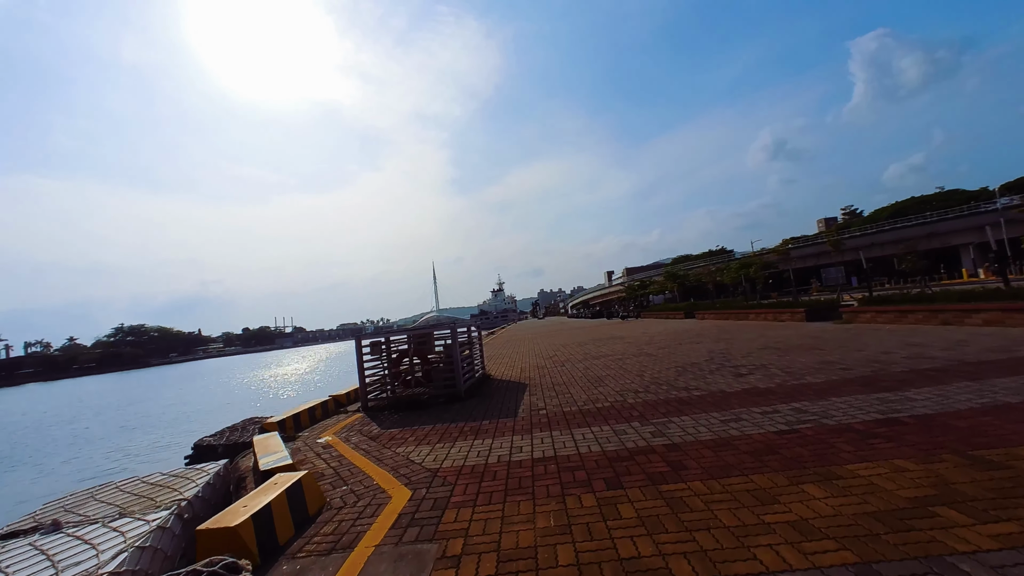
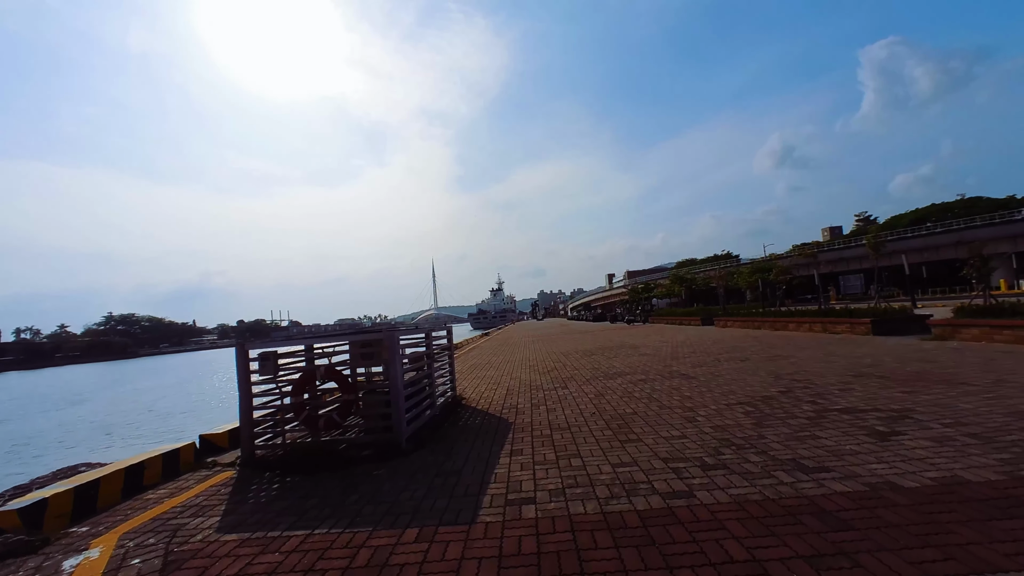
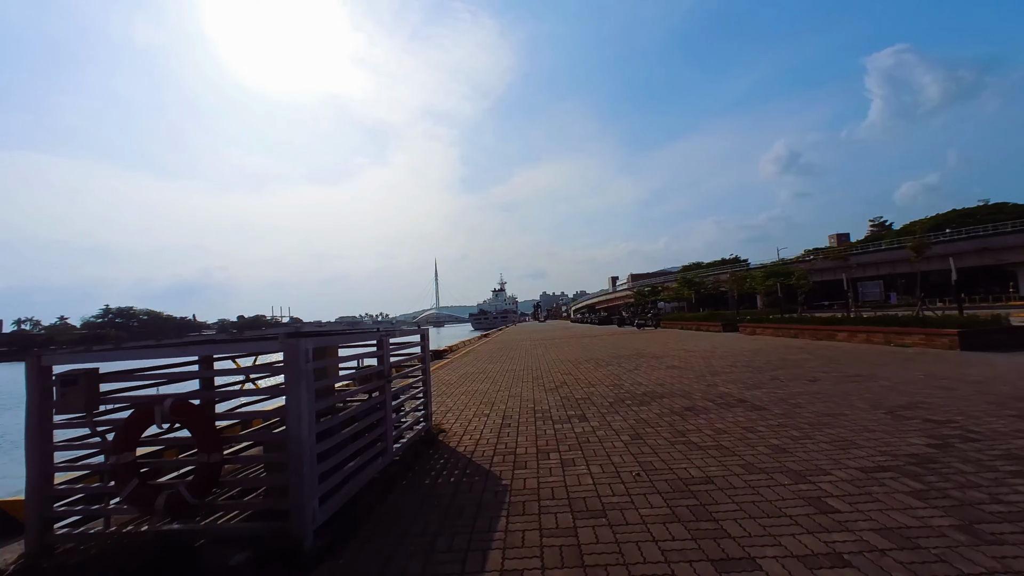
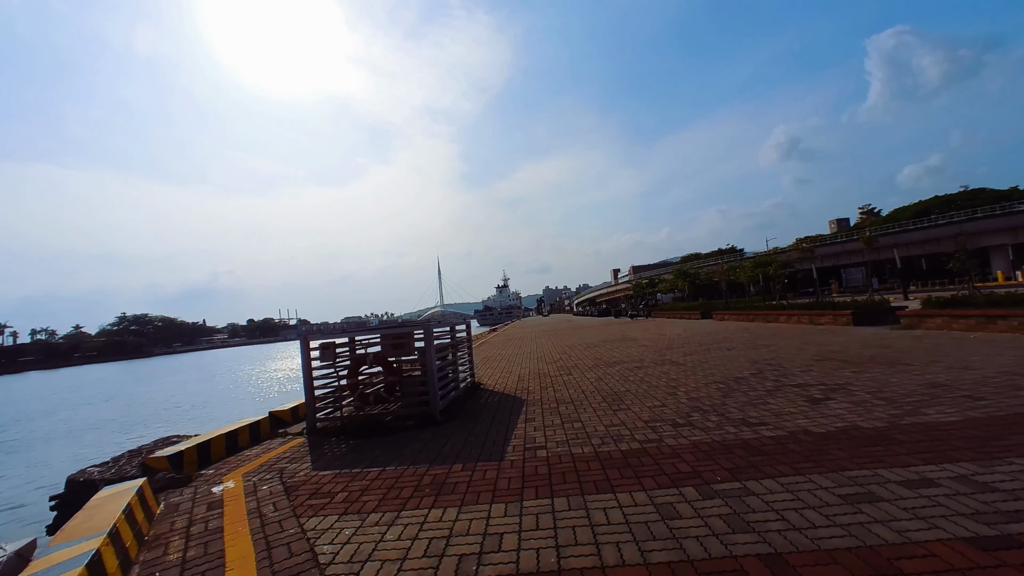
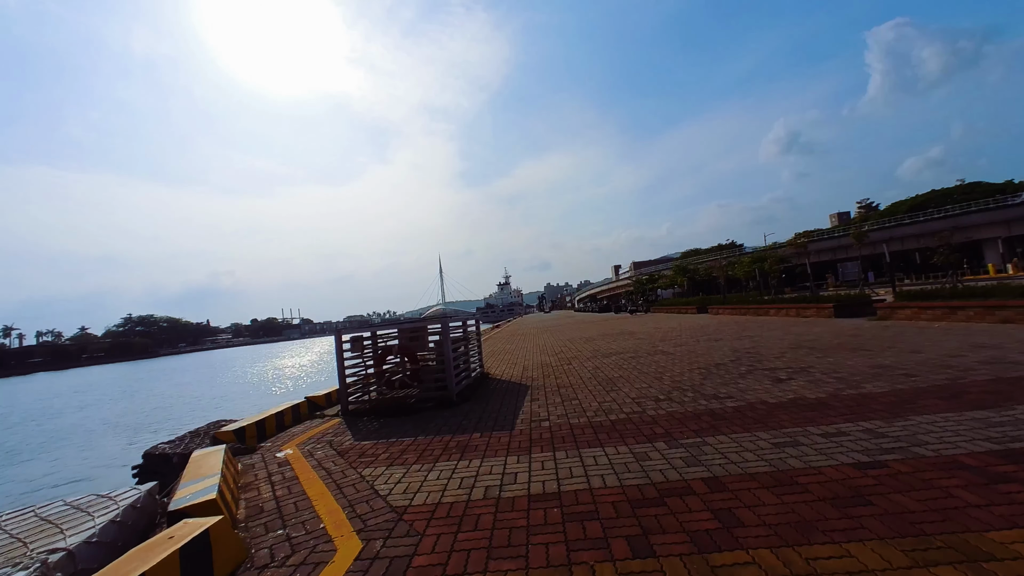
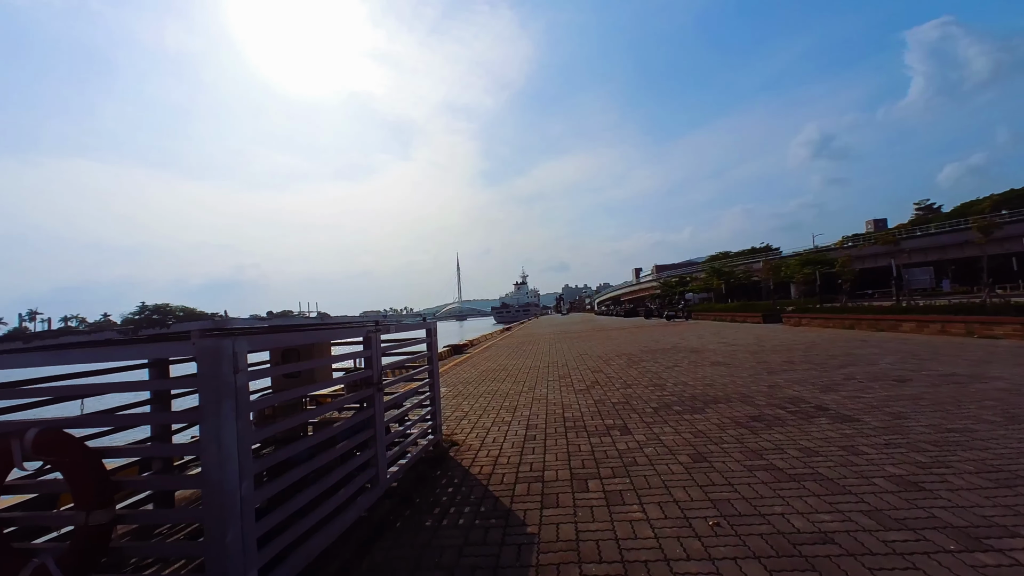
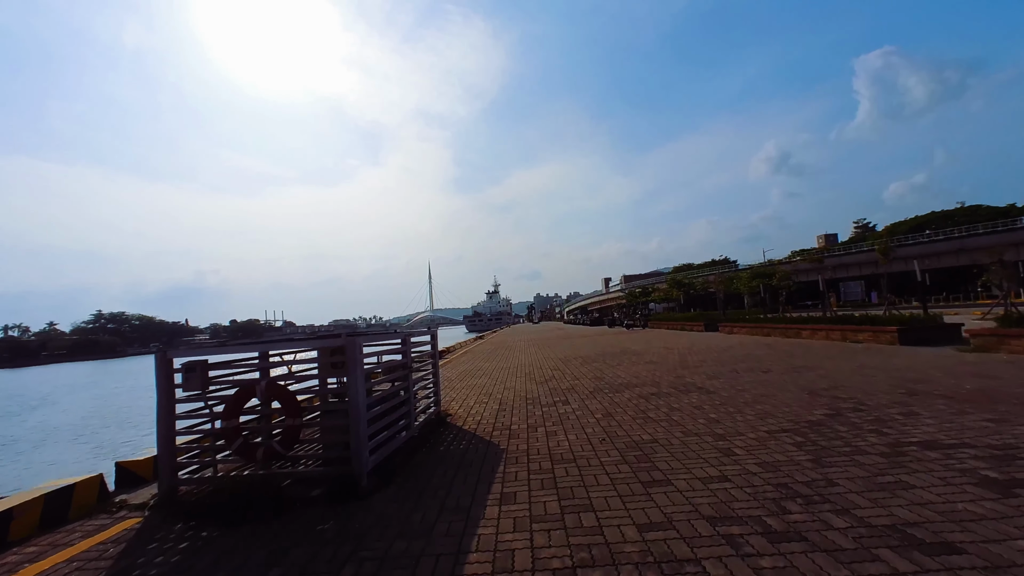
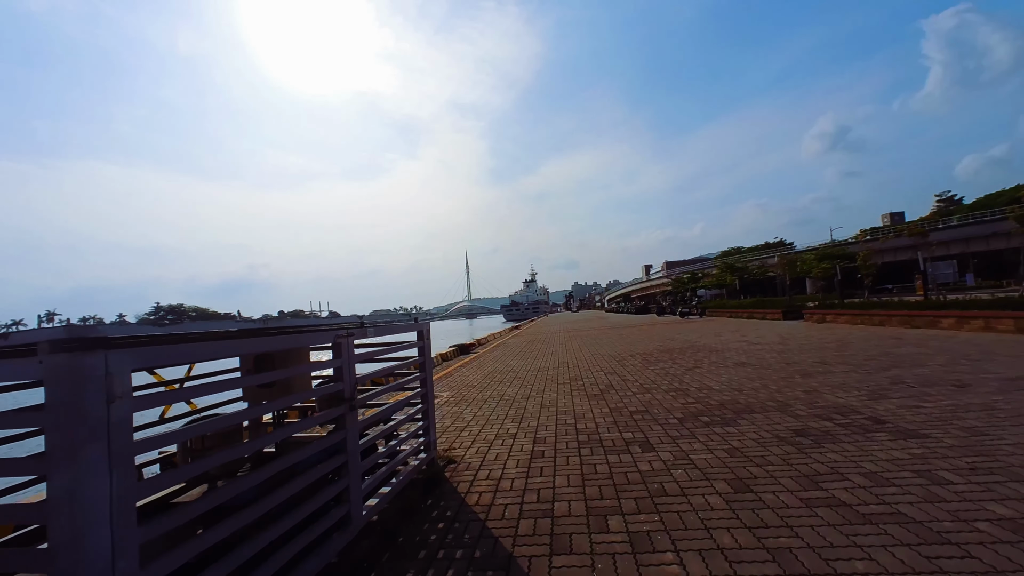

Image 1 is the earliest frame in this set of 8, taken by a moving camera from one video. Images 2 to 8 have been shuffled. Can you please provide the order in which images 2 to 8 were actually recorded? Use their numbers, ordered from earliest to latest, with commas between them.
5, 4, 2, 7, 3, 6, 8
